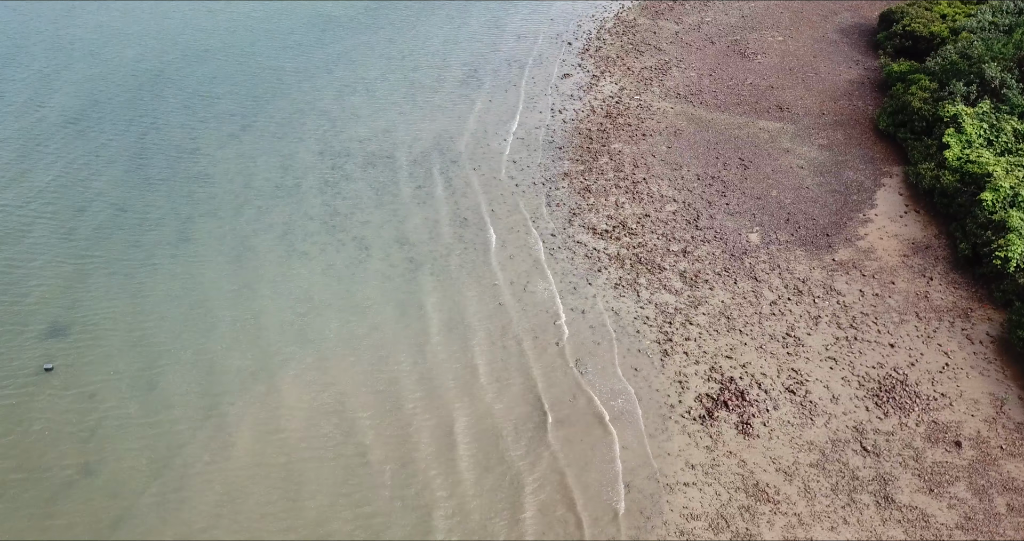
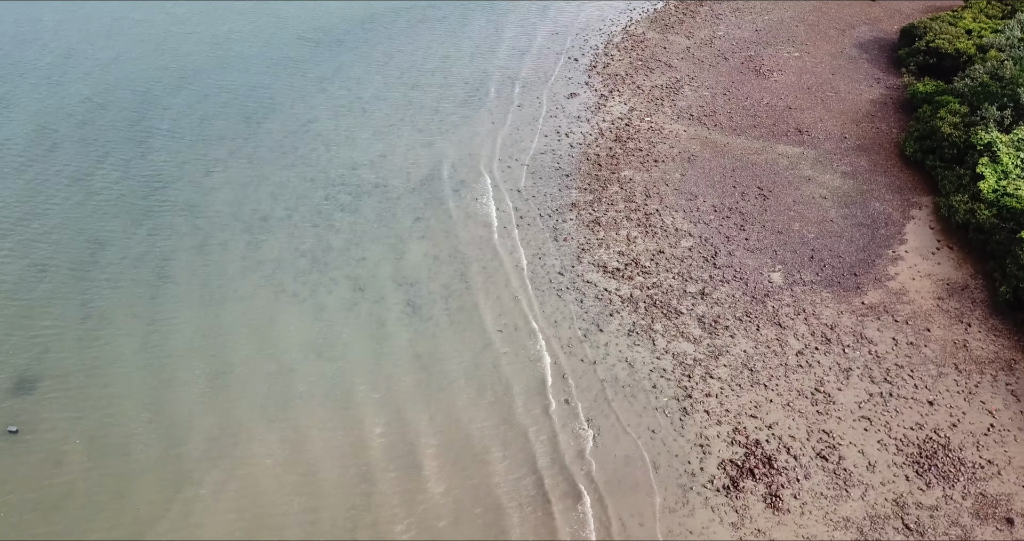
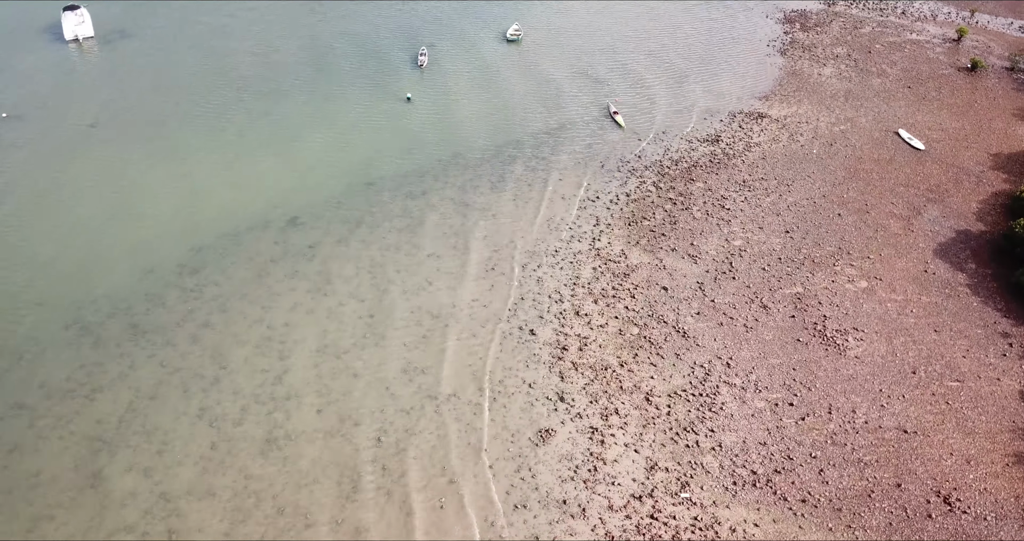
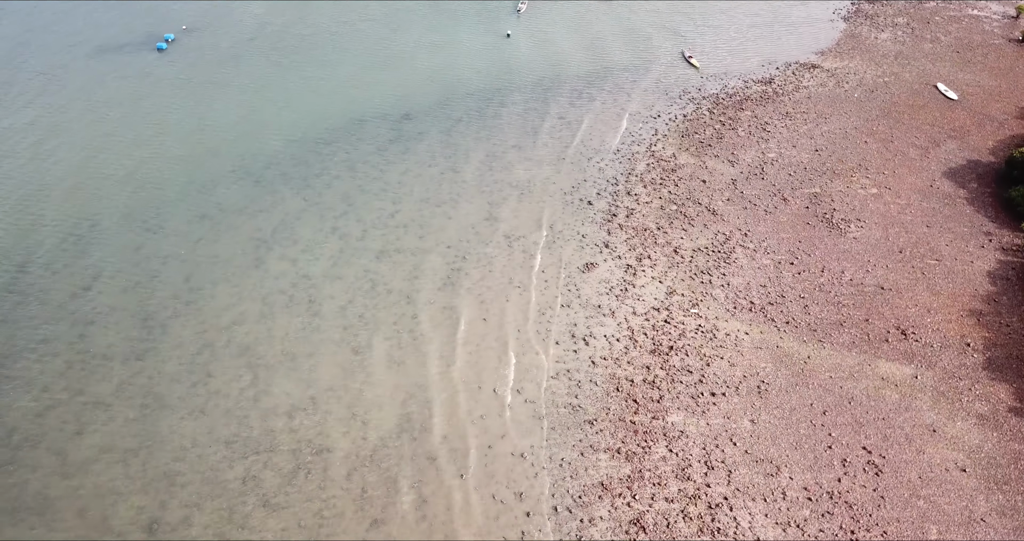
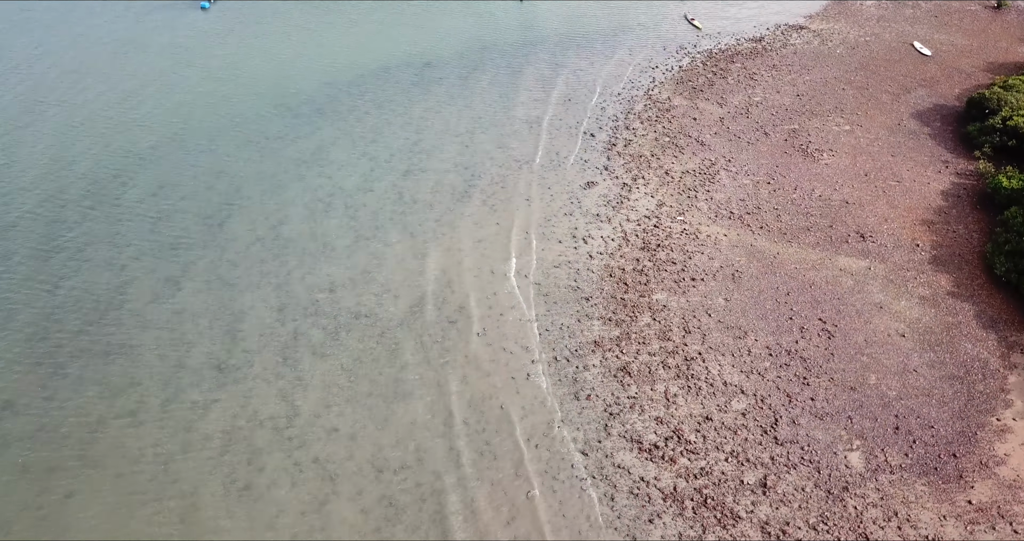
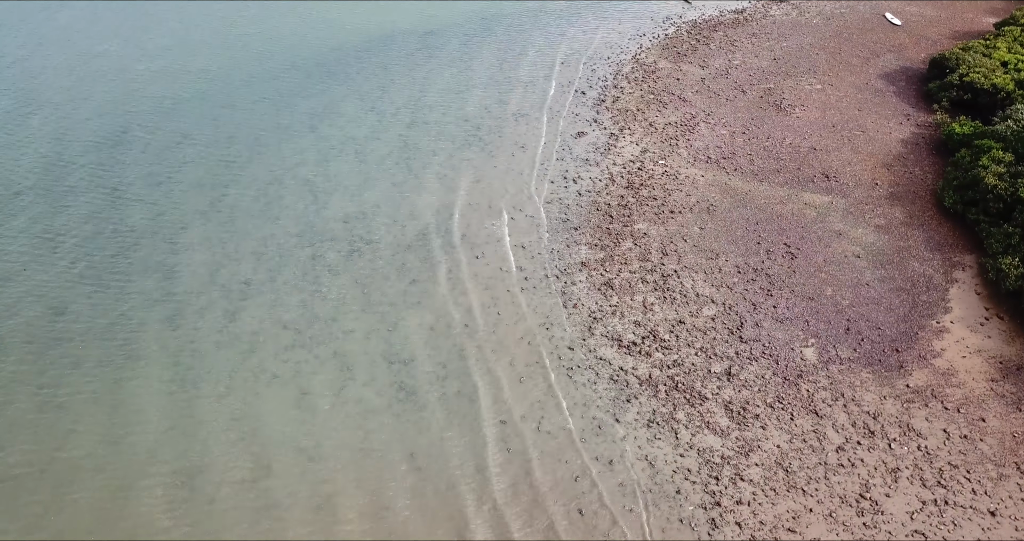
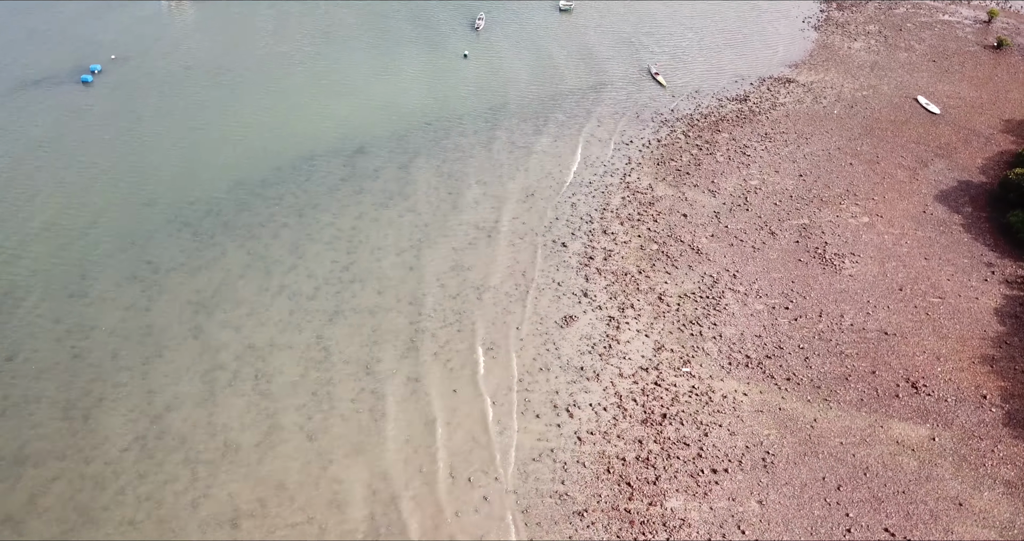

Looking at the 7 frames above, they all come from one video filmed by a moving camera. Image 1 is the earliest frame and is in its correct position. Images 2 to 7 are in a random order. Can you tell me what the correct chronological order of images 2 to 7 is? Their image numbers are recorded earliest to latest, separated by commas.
2, 6, 5, 4, 7, 3
